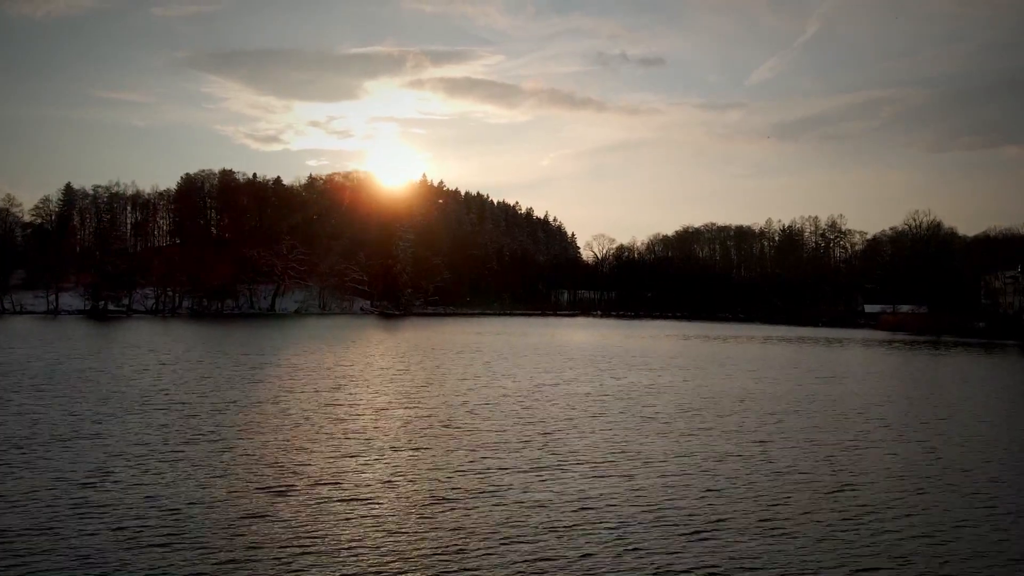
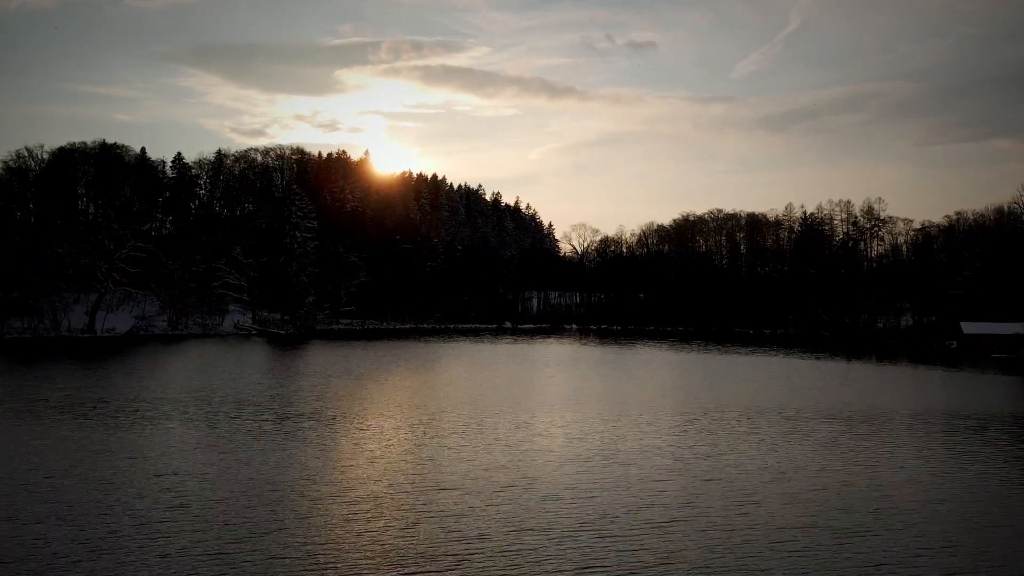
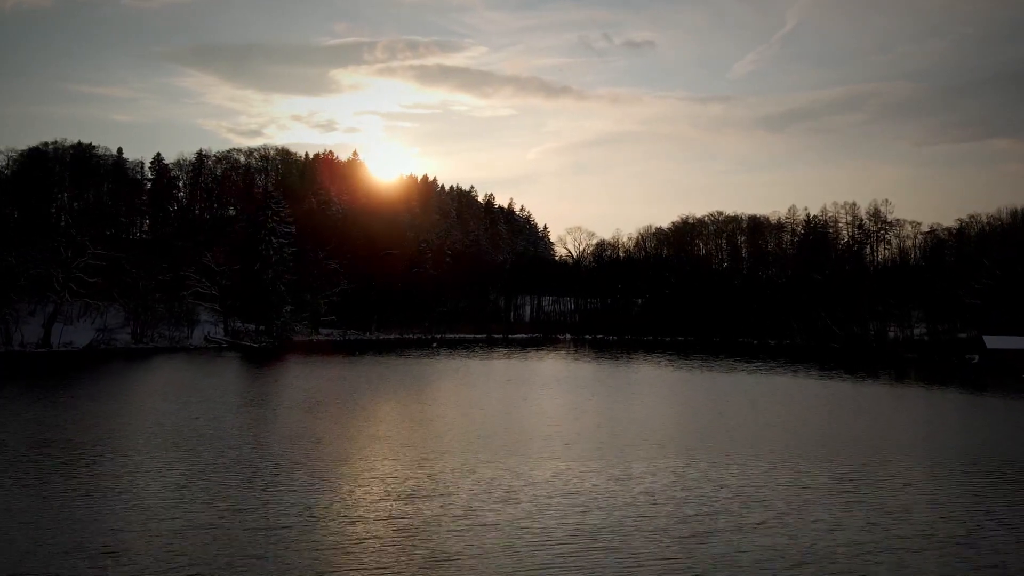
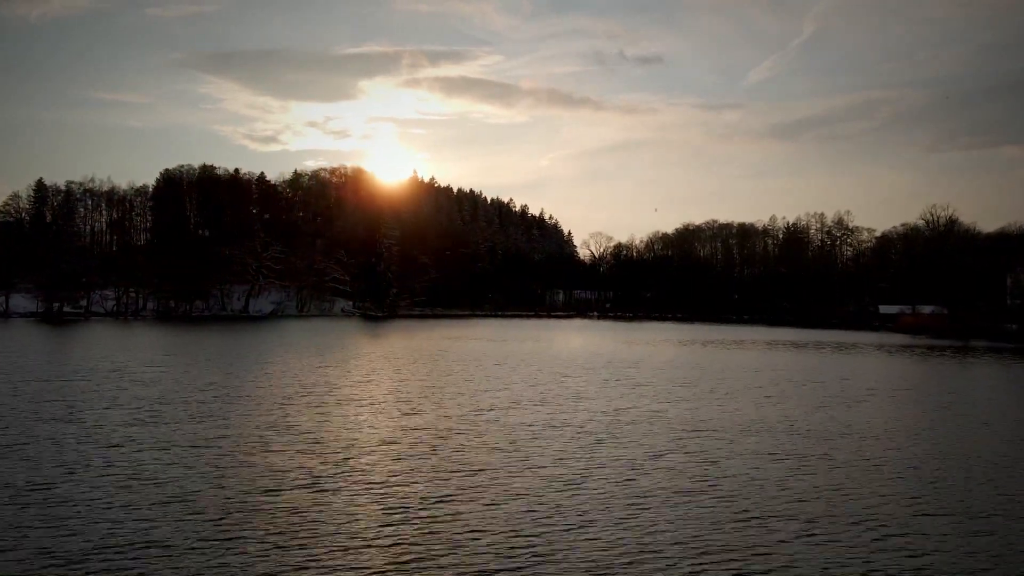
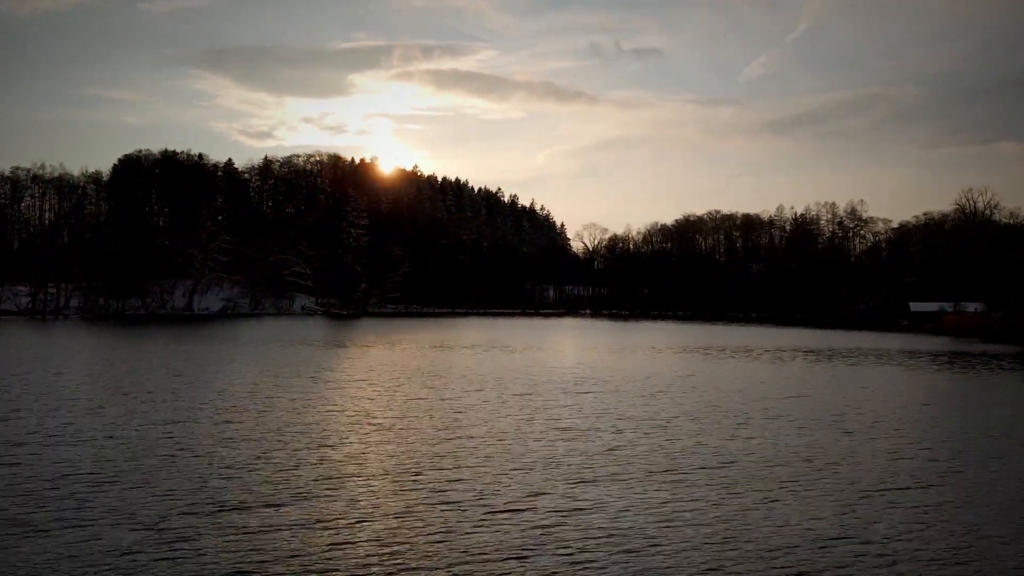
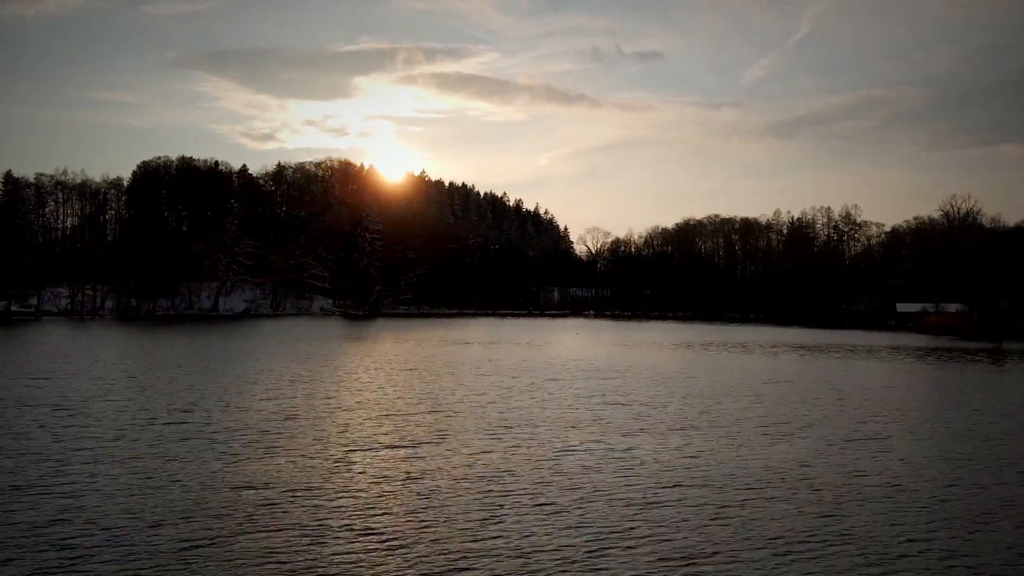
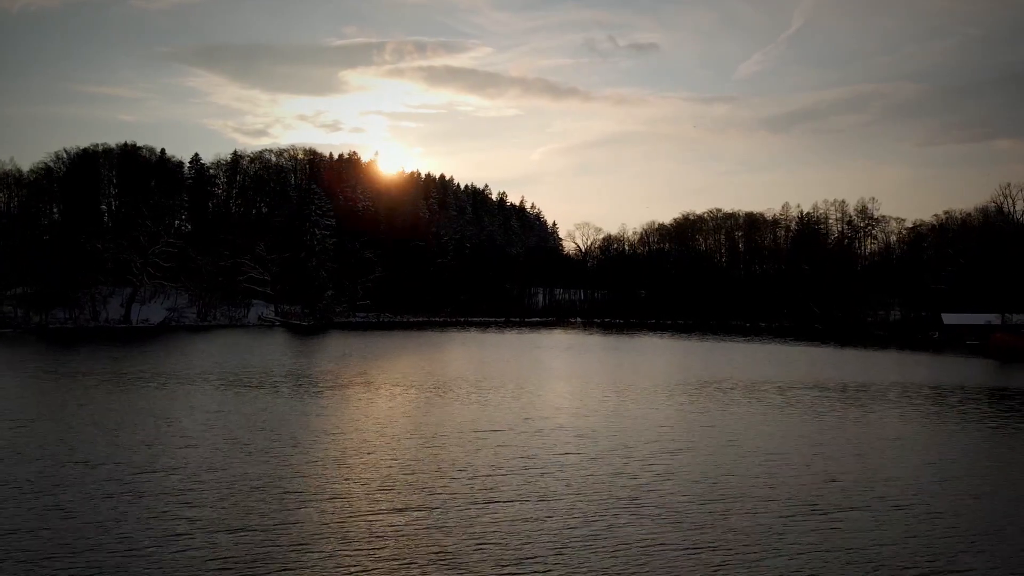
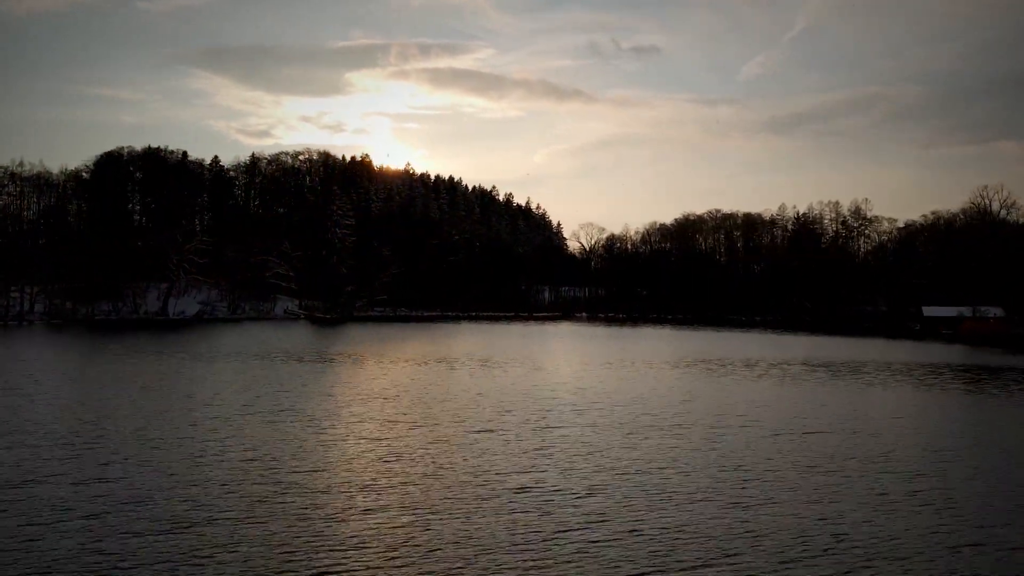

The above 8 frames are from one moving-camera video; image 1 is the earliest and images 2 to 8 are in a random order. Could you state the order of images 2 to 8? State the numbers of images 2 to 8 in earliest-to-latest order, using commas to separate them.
4, 6, 5, 8, 7, 2, 3
